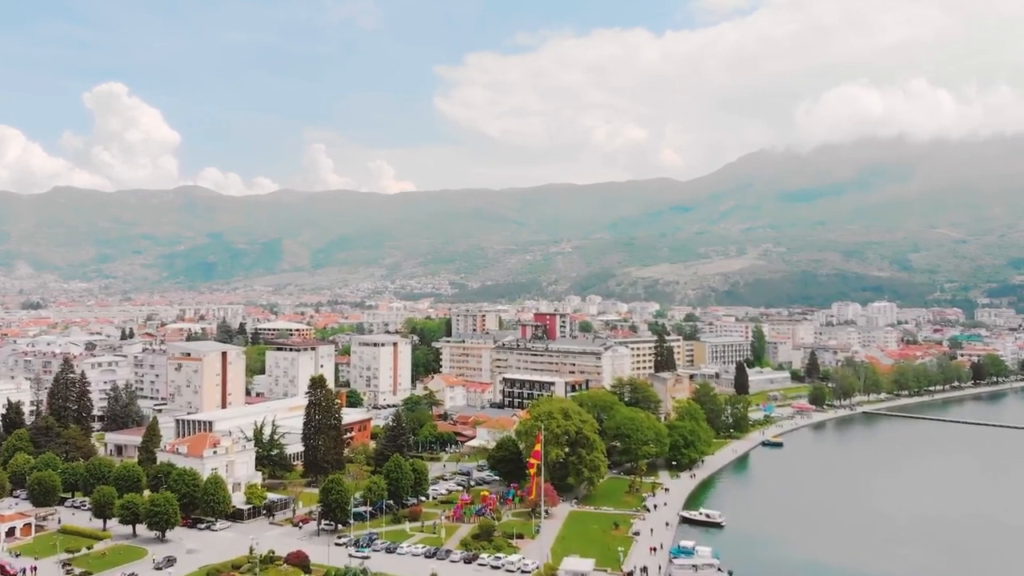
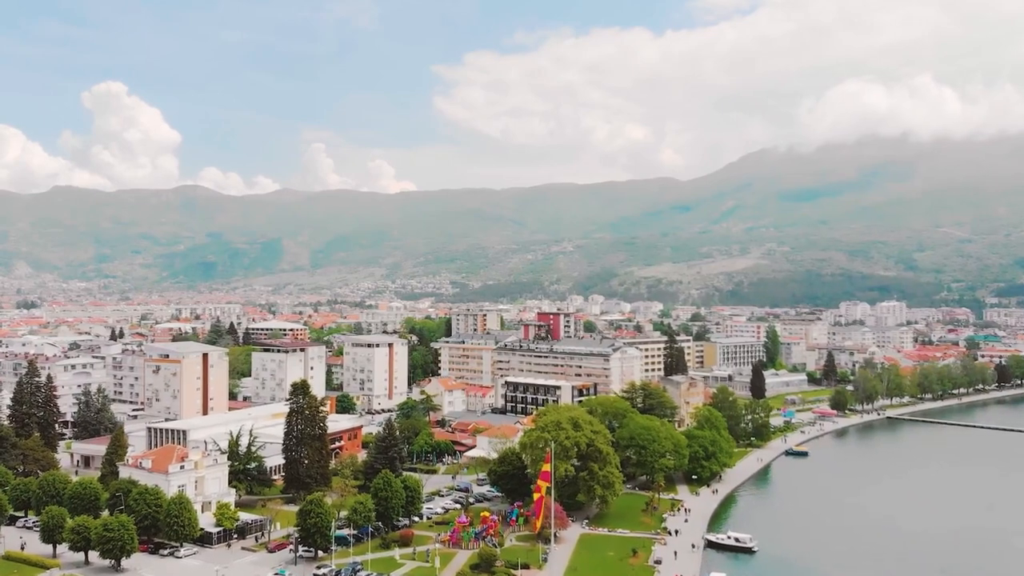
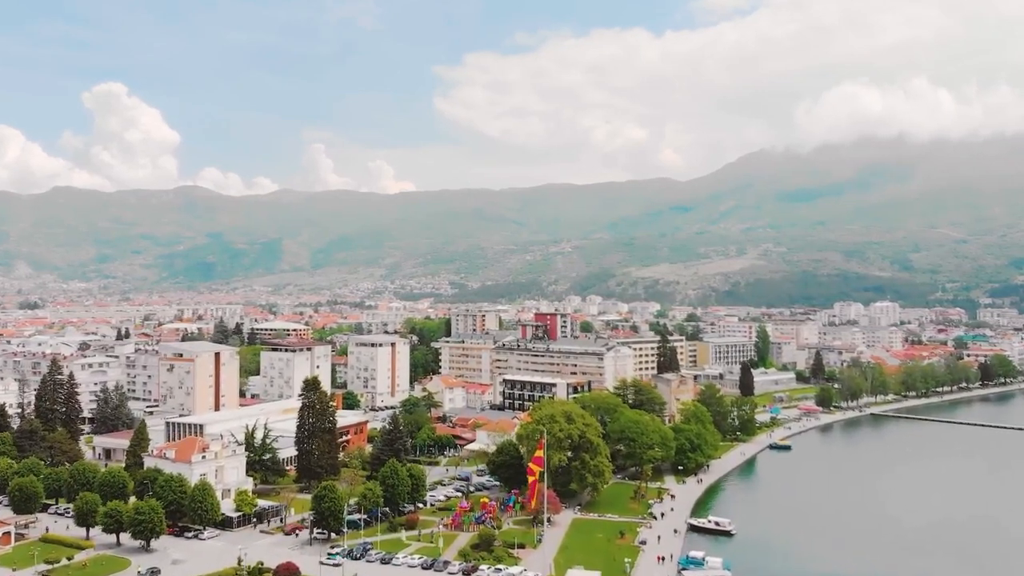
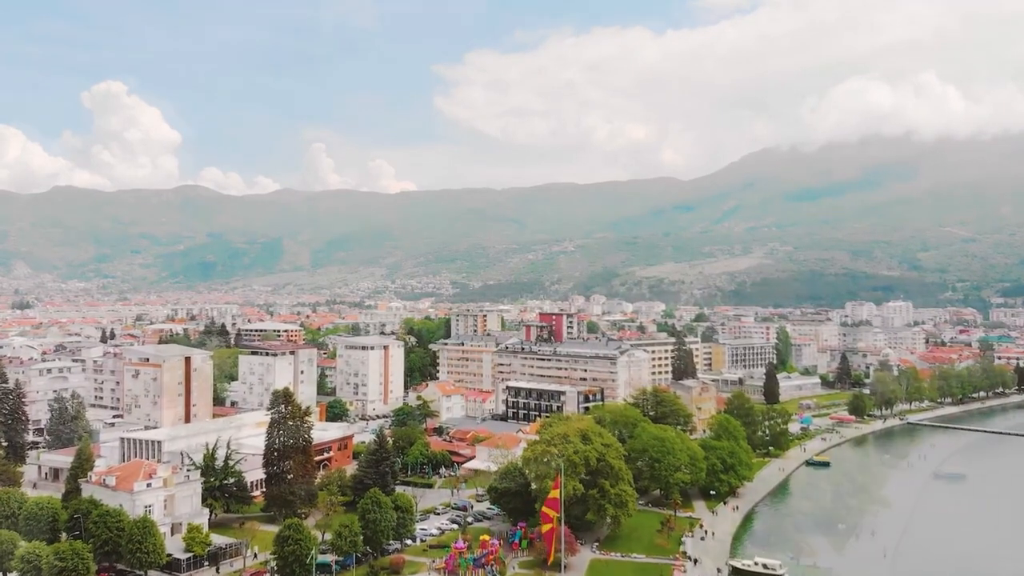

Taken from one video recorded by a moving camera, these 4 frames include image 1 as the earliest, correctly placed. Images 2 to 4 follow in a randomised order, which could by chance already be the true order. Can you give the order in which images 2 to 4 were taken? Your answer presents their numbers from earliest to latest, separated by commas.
3, 2, 4
